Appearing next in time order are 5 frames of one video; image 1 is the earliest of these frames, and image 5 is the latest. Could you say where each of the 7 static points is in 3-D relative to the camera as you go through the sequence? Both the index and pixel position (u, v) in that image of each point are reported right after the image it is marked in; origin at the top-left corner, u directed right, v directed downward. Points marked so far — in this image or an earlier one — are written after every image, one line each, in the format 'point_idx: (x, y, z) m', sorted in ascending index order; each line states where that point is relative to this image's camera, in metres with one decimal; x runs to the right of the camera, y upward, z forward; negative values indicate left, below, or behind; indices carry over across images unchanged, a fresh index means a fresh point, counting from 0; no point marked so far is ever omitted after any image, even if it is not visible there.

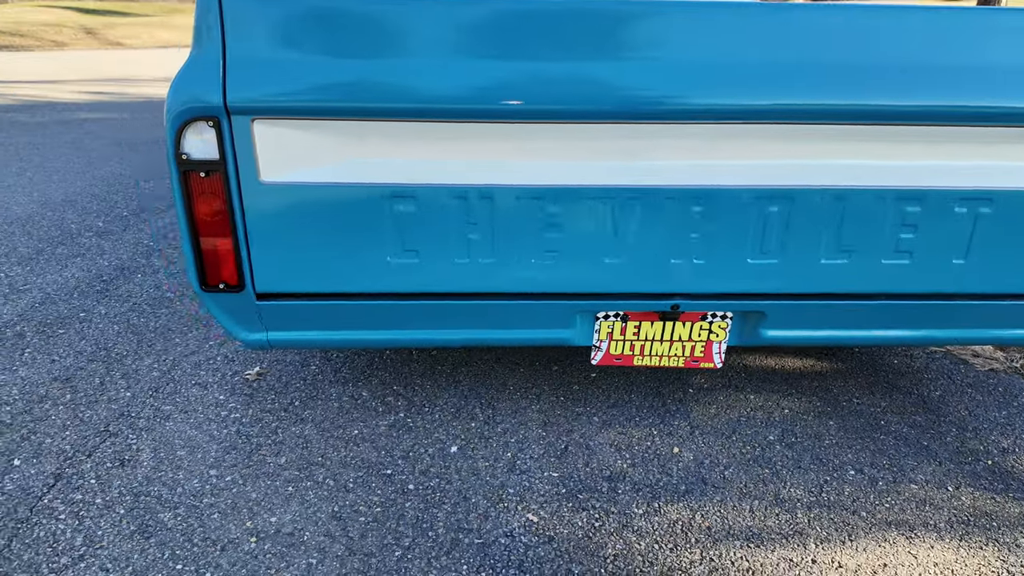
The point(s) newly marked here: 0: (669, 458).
0: (+0.4, -0.5, +2.2) m
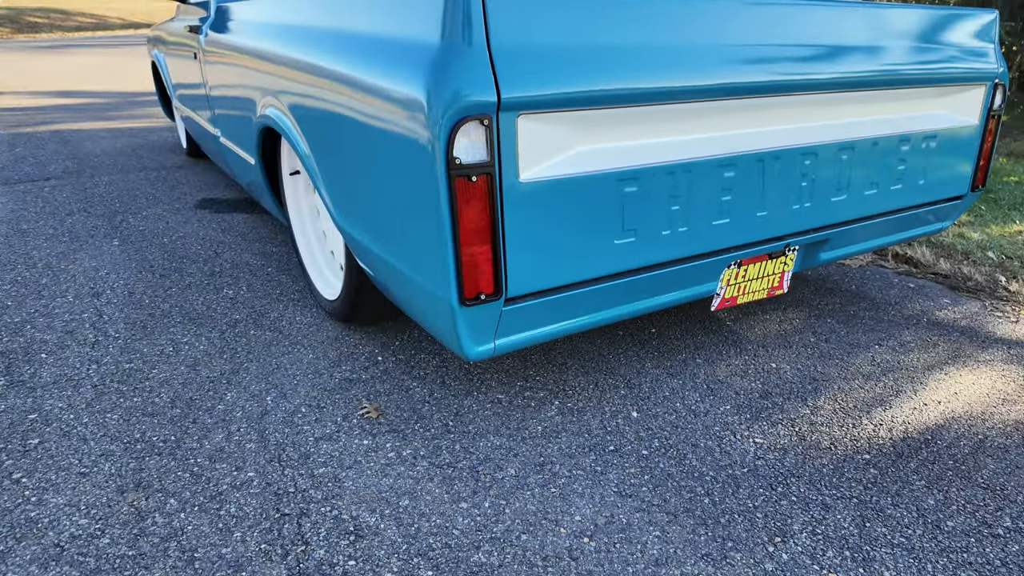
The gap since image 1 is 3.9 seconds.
0: (+0.9, -0.3, +2.8) m
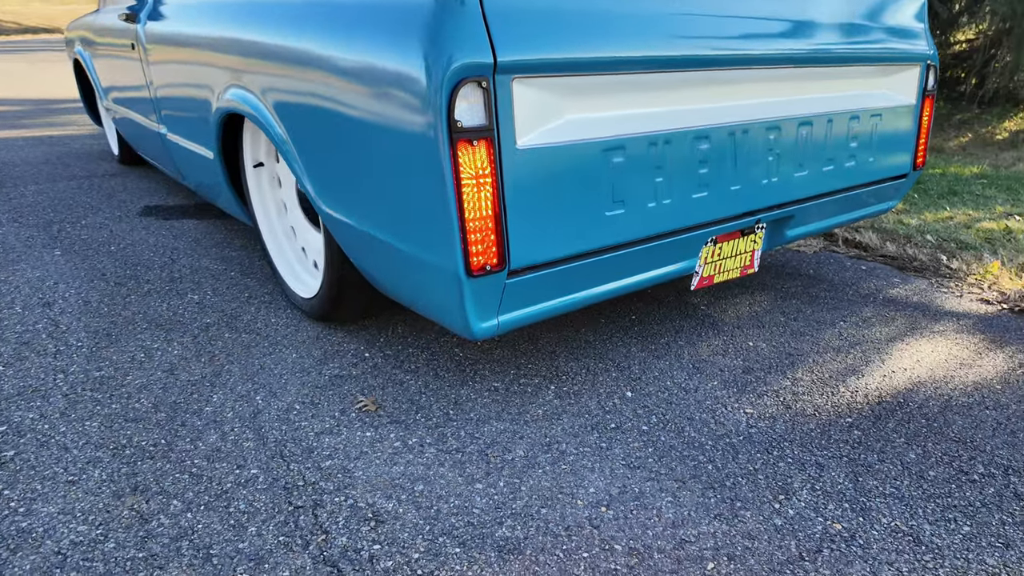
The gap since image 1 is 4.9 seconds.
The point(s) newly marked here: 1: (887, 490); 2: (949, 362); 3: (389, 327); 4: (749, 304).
0: (+0.9, -0.2, +2.9) m
1: (+1.0, -0.6, +2.2) m
2: (+1.5, -0.3, +2.8) m
3: (-0.5, -0.1, +3.1) m
4: (+0.9, -0.1, +3.3) m
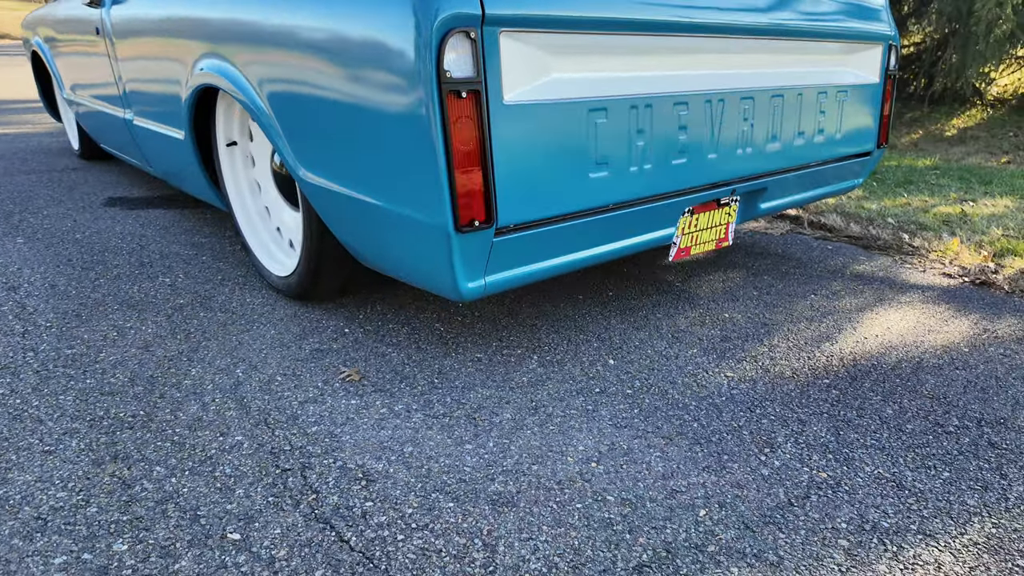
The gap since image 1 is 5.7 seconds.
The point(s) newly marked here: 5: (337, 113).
0: (+0.8, -0.1, +3.0) m
1: (+1.0, -0.4, +2.3) m
2: (+1.4, -0.1, +2.9) m
3: (-0.6, -0.1, +3.1) m
4: (+0.9, 0.0, +3.3) m
5: (-0.5, +0.5, +2.4) m
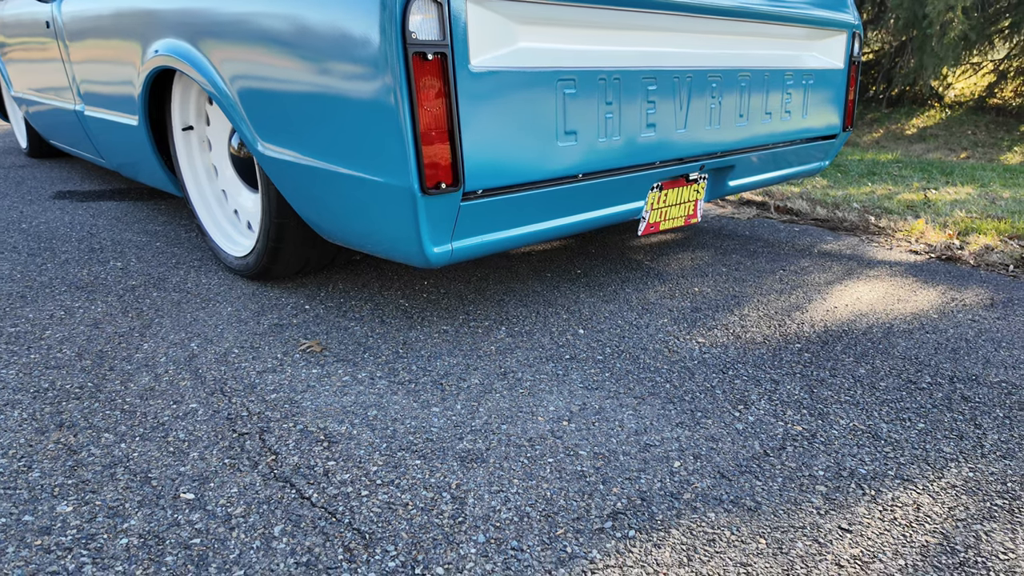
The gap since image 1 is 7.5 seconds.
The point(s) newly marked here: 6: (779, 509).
0: (+0.7, 0.0, +3.0) m
1: (+0.9, -0.3, +2.2) m
2: (+1.3, 0.0, +2.8) m
3: (-0.7, 0.0, +3.0) m
4: (+0.7, +0.1, +3.3) m
5: (-0.6, +0.6, +2.4) m
6: (+0.6, -0.5, +1.8) m
